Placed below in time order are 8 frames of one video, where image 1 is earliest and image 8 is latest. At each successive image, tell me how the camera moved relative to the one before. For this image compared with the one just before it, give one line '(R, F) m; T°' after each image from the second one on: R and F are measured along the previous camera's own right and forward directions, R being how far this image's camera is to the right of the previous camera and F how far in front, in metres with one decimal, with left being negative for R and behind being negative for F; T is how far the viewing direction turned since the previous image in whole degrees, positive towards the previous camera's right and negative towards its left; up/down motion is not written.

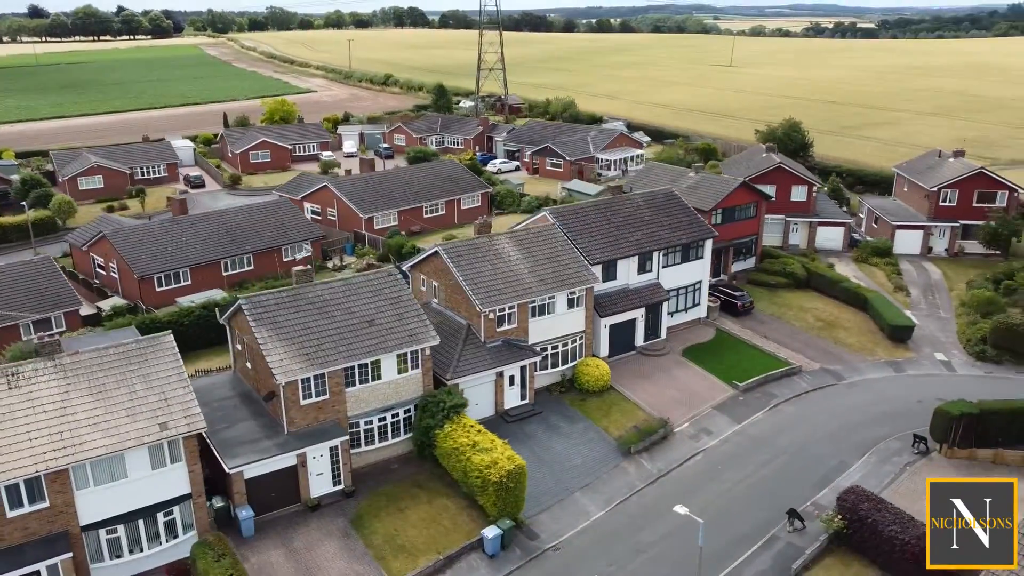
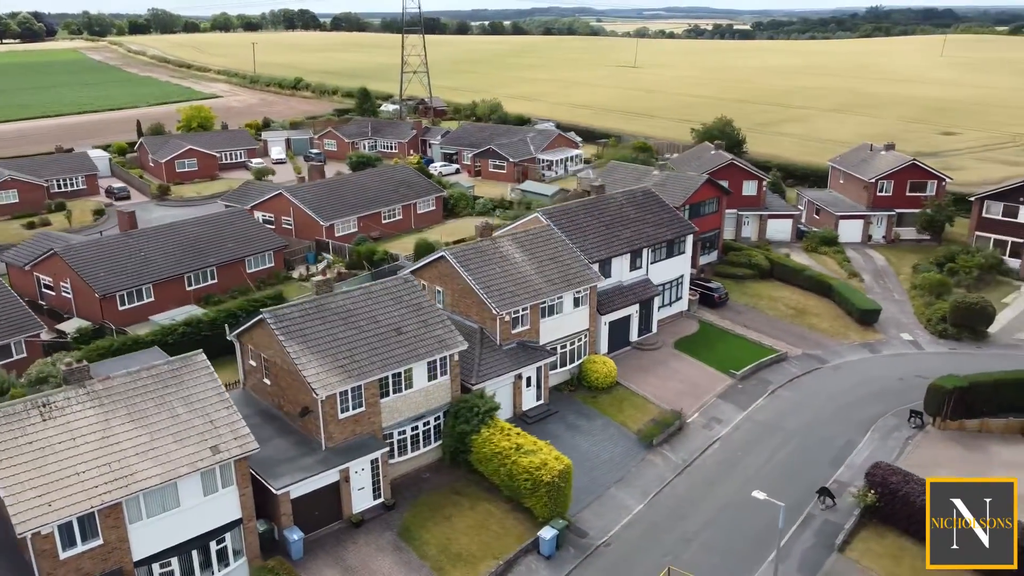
(-4.8, +0.3) m; +7°
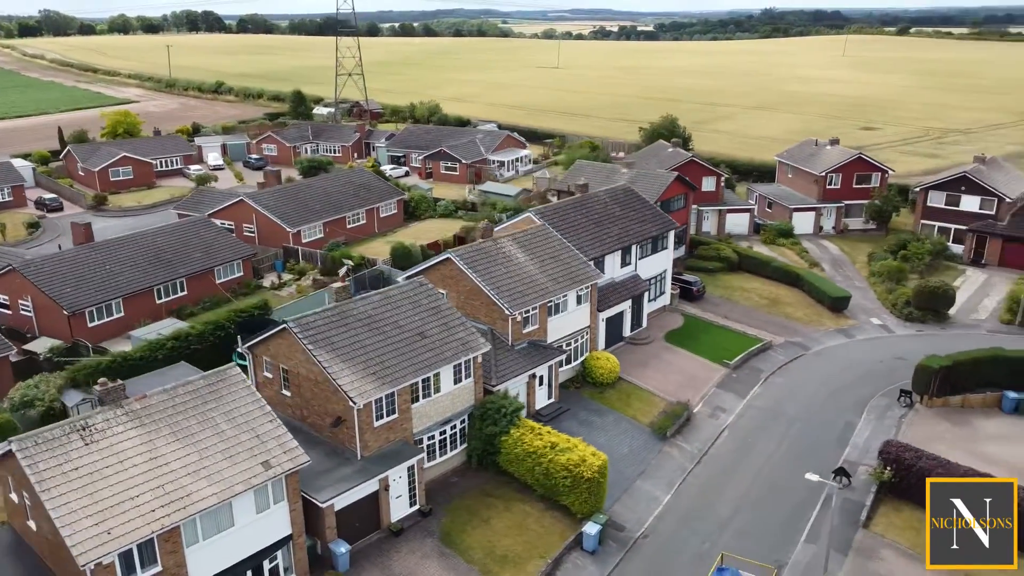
(-3.9, +0.2) m; +6°
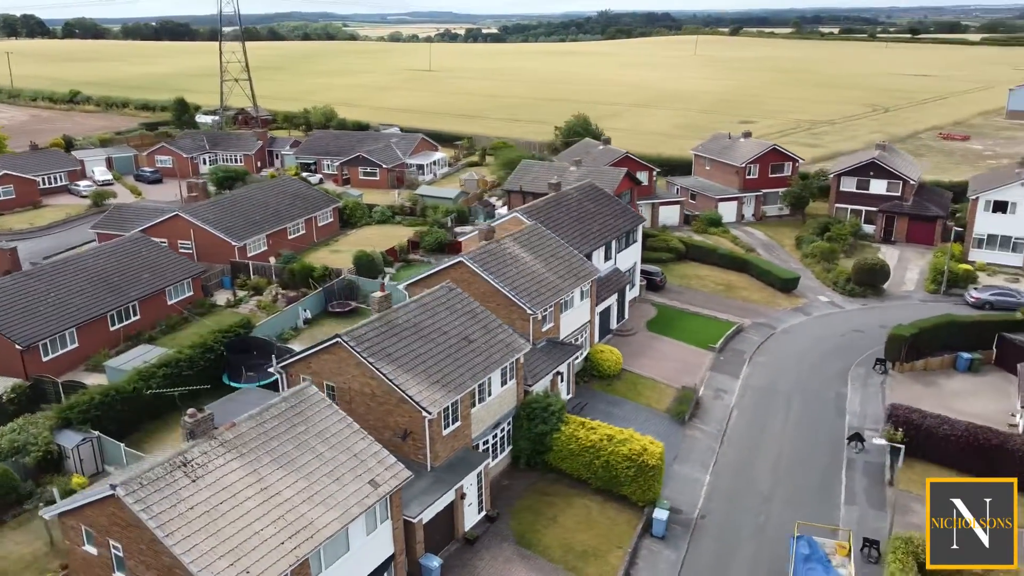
(-6.6, +0.5) m; +10°
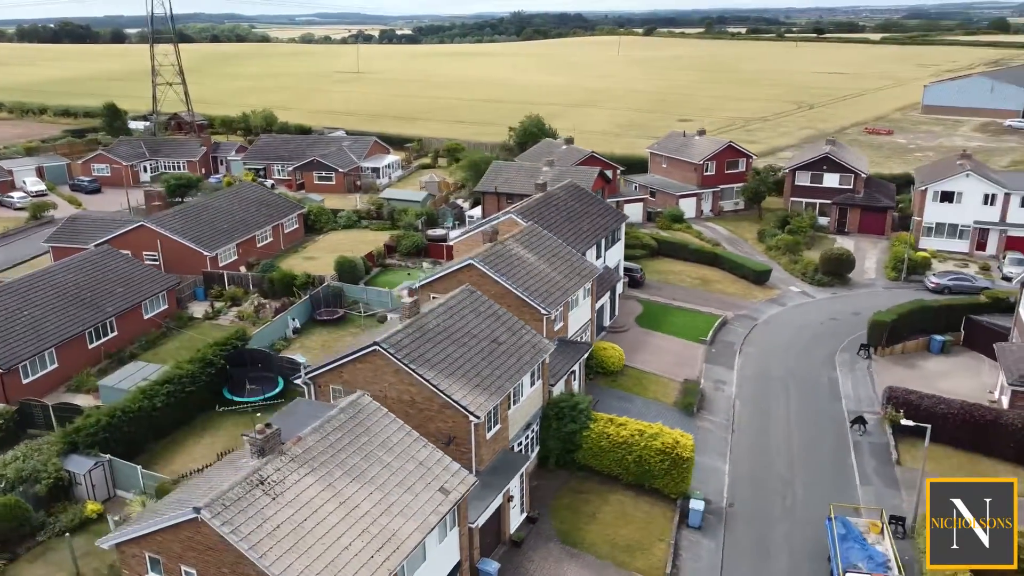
(-3.8, +0.2) m; +6°
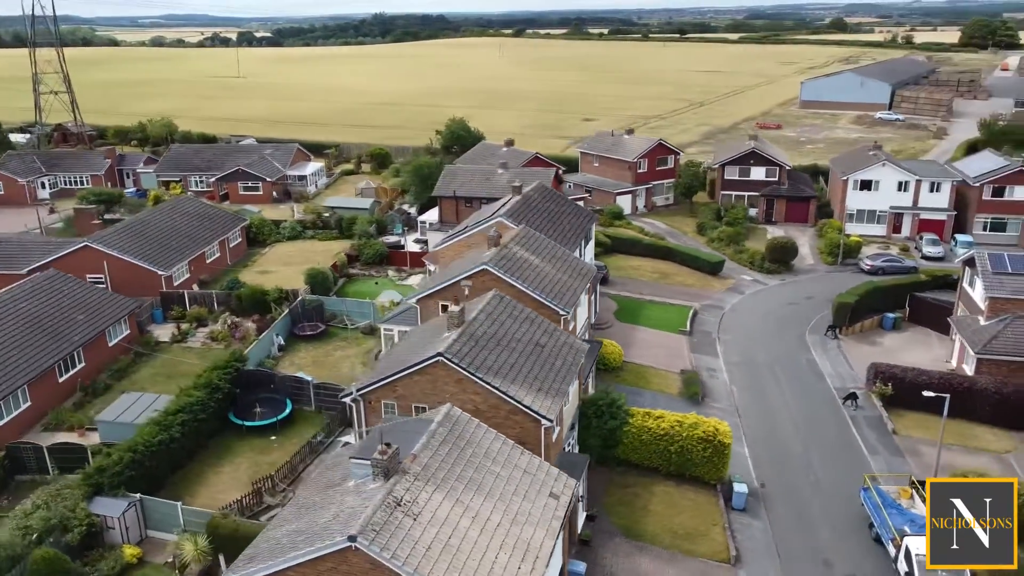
(-5.8, +0.3) m; +9°
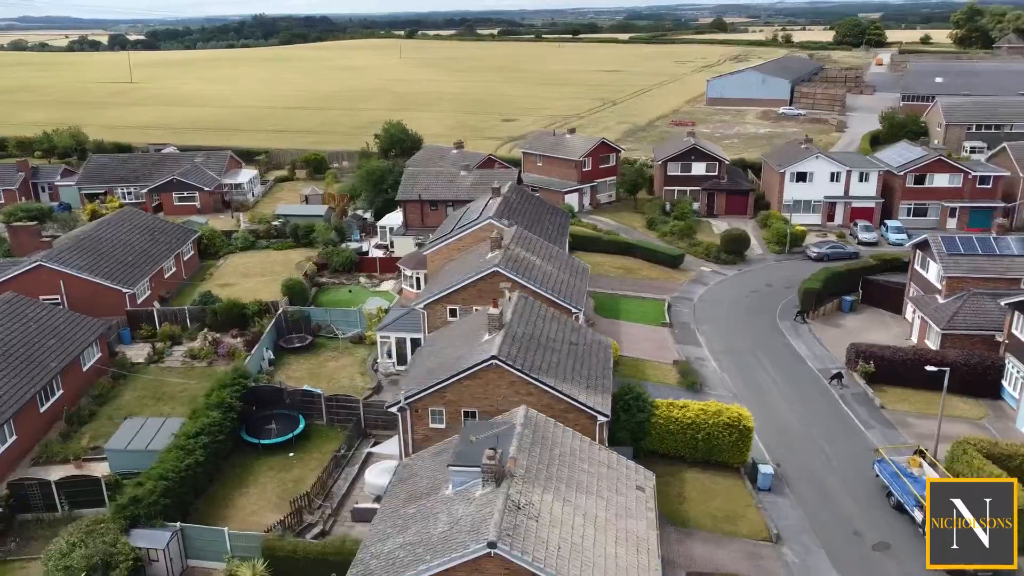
(-4.8, +0.2) m; +7°
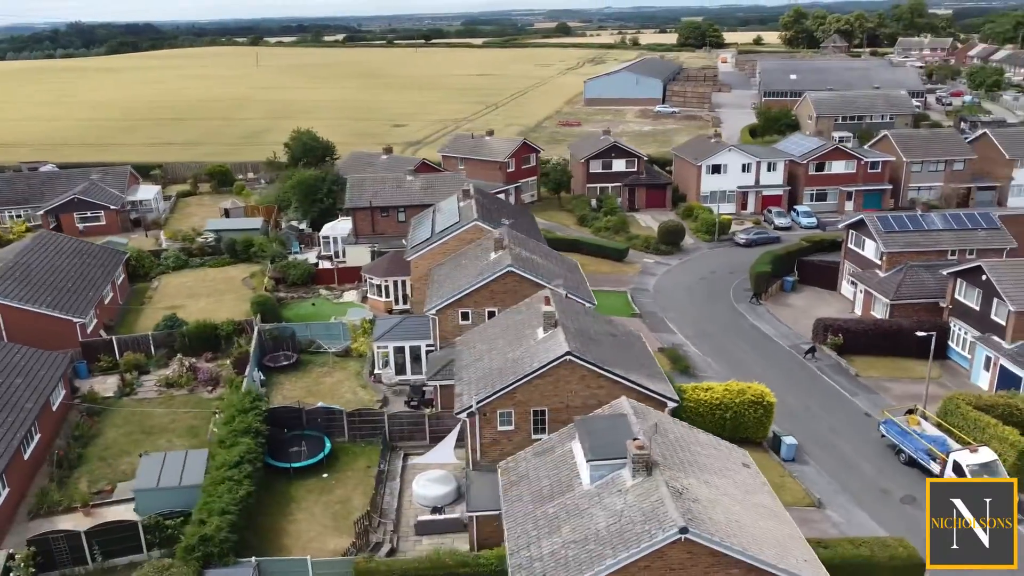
(-6.6, +0.6) m; +10°
